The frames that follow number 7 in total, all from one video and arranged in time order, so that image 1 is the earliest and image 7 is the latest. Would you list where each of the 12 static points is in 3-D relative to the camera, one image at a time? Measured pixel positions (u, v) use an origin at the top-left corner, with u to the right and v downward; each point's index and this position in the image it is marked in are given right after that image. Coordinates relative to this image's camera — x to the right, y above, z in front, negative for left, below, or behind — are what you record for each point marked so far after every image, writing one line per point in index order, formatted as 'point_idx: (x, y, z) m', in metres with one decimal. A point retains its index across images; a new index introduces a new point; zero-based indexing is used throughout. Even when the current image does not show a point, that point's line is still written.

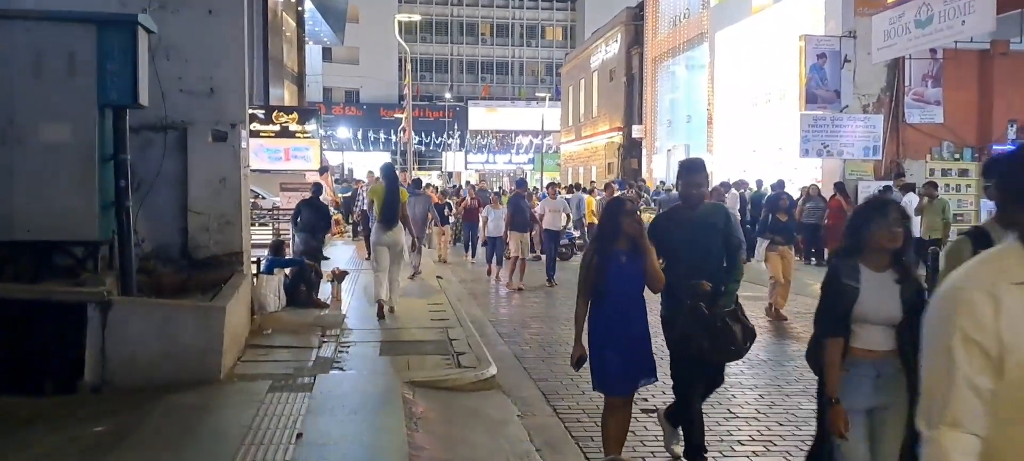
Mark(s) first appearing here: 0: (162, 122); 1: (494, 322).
0: (-3.3, +1.0, +8.6) m
1: (-0.2, -1.1, +11.0) m
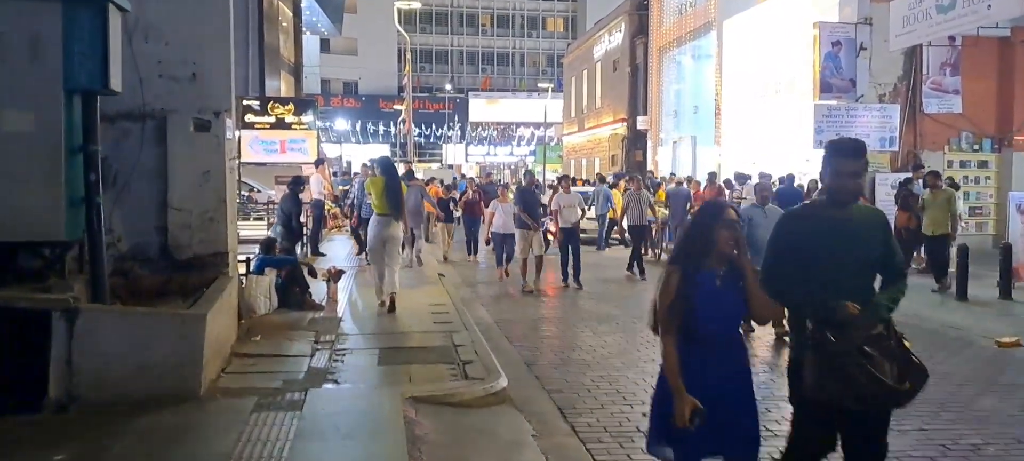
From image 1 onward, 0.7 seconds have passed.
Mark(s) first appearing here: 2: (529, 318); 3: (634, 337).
0: (-3.3, +1.1, +7.9) m
1: (-0.1, -1.1, +10.3) m
2: (+0.2, -1.1, +10.9) m
3: (+1.3, -1.2, +9.9) m
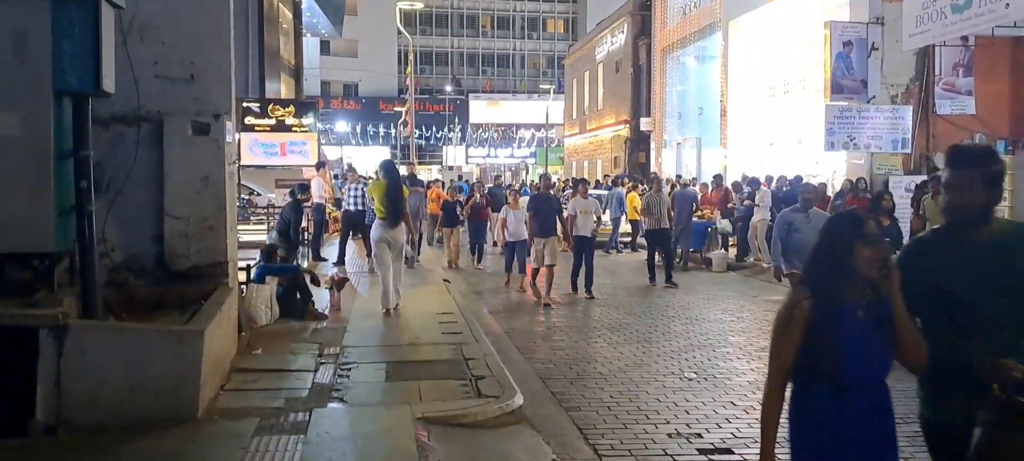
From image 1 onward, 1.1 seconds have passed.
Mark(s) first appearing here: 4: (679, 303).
0: (-3.2, +1.0, +7.5) m
1: (0.0, -1.2, +10.0) m
2: (+0.3, -1.1, +10.5) m
3: (+1.4, -1.2, +9.5) m
4: (+2.5, -1.1, +13.6) m
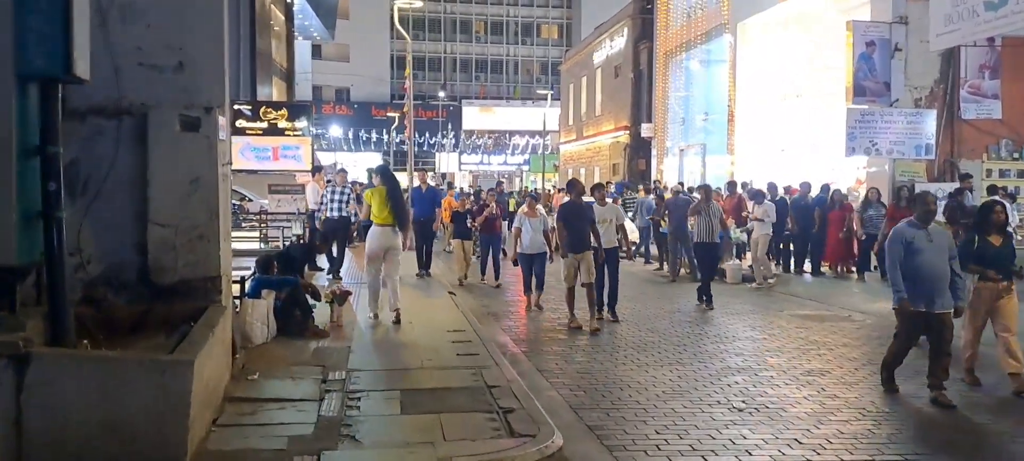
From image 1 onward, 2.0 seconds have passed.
0: (-2.9, +0.9, +6.6) m
1: (+0.2, -1.3, +9.0) m
2: (+0.5, -1.2, +9.6) m
3: (+1.7, -1.3, +8.6) m
4: (+2.7, -1.2, +12.7) m
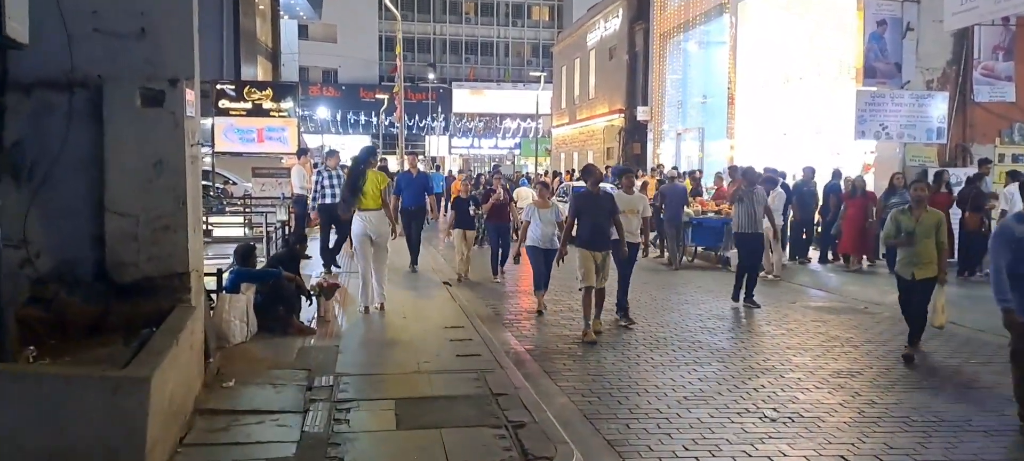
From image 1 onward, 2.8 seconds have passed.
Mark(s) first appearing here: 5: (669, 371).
0: (-2.8, +1.0, +5.8) m
1: (+0.2, -1.2, +8.3) m
2: (+0.5, -1.1, +8.9) m
3: (+1.7, -1.2, +7.9) m
4: (+2.7, -1.0, +12.0) m
5: (+1.4, -1.2, +8.0) m
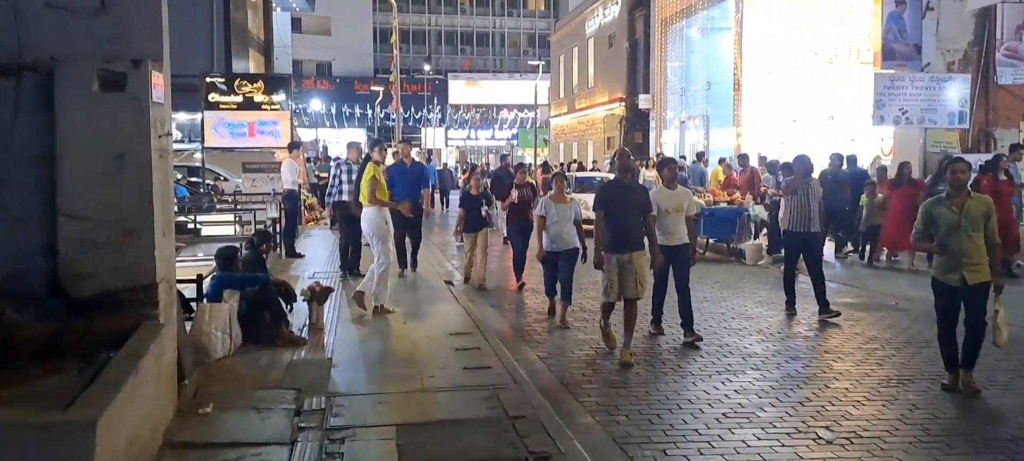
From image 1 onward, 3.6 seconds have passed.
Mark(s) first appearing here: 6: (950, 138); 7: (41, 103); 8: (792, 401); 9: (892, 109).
0: (-2.8, +0.9, +5.0) m
1: (+0.3, -1.1, +7.5) m
2: (+0.6, -1.1, +8.1) m
3: (+1.8, -1.2, +7.1) m
4: (+2.7, -1.0, +11.2) m
5: (+1.5, -1.2, +7.2) m
6: (+8.1, +1.7, +16.6) m
7: (-2.6, +0.7, +5.0) m
8: (+2.1, -1.3, +6.6) m
9: (+6.7, +2.1, +15.8) m
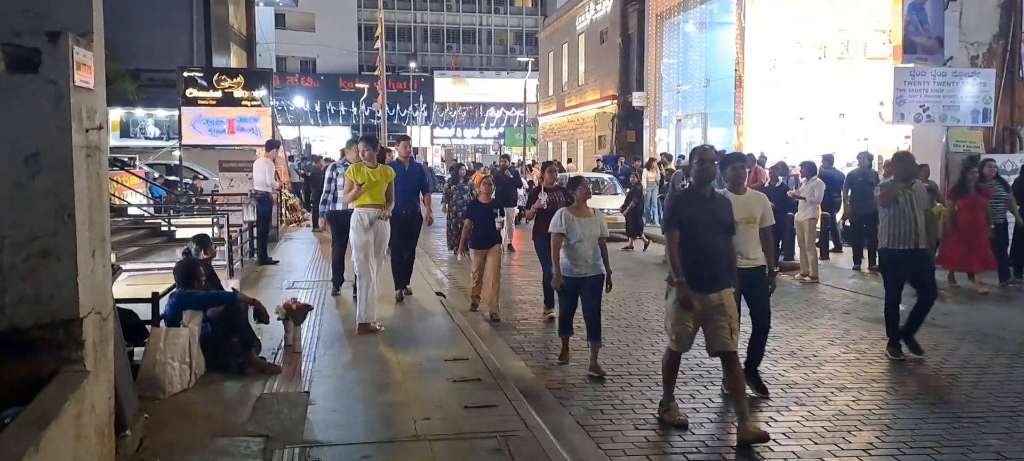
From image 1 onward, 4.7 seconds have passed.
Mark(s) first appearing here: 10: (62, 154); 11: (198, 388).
0: (-2.7, +0.9, +3.8) m
1: (+0.4, -1.2, +6.4) m
2: (+0.7, -1.2, +7.0) m
3: (+1.9, -1.3, +6.1) m
4: (+2.8, -1.0, +10.2) m
5: (+1.6, -1.3, +6.1) m
6: (+8.0, +1.6, +15.6) m
7: (-2.5, +0.6, +3.9) m
8: (+2.1, -1.3, +5.6) m
9: (+6.6, +2.1, +14.8) m
10: (-2.0, +0.3, +3.9) m
11: (-2.2, -1.1, +6.4) m
